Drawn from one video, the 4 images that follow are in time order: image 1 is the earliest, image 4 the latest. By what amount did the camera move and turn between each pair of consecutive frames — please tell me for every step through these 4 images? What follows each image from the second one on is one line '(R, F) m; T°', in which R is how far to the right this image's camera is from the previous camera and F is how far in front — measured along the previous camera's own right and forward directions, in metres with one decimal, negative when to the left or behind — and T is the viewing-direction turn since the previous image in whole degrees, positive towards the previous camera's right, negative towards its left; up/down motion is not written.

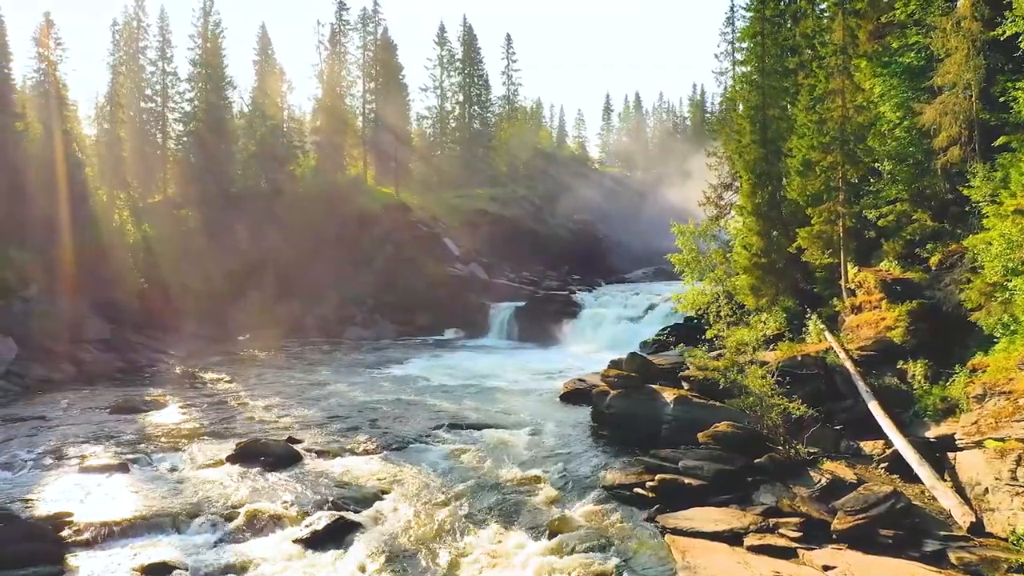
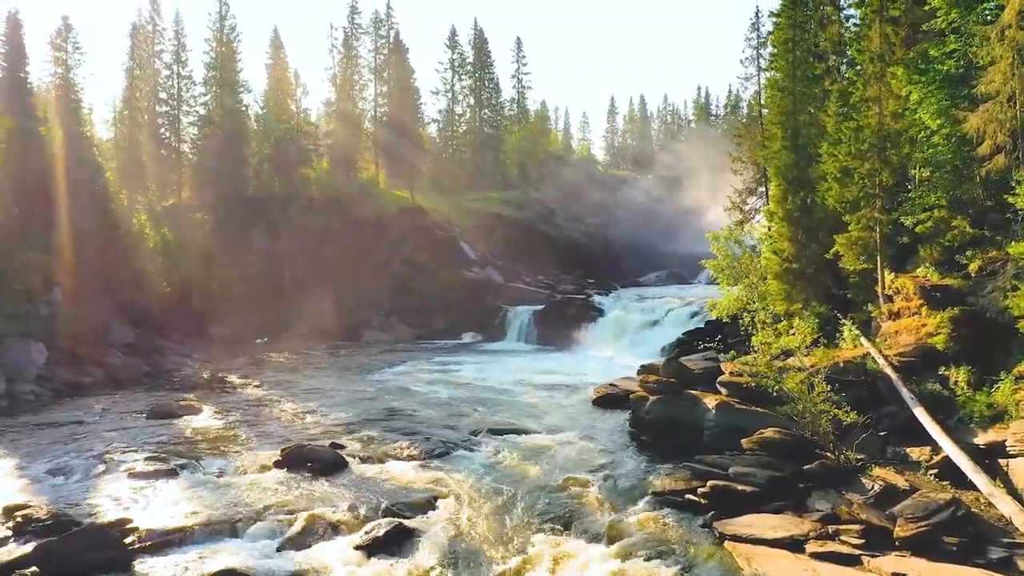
(-1.3, -0.1) m; 0°
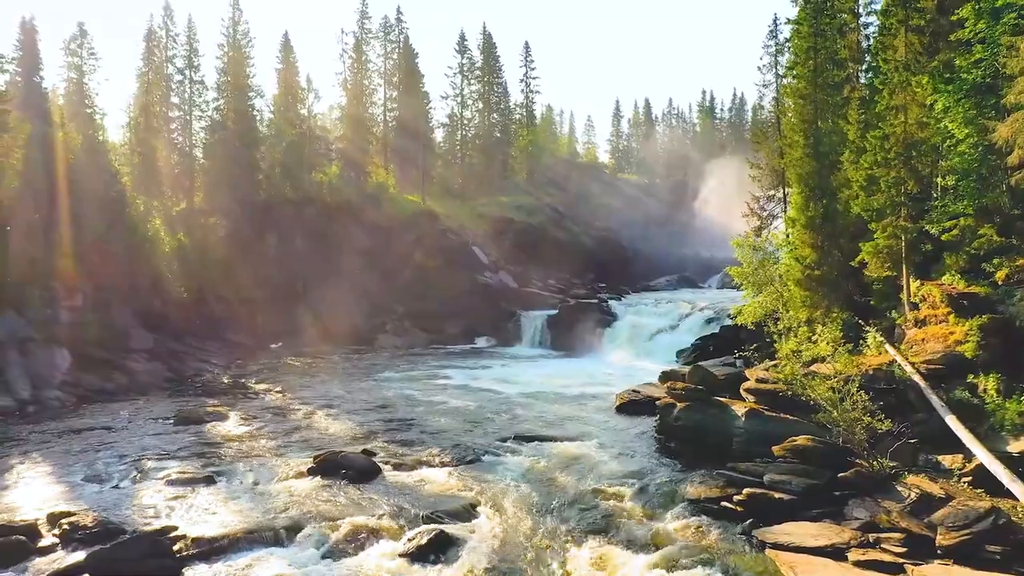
(-0.9, -0.2) m; 0°
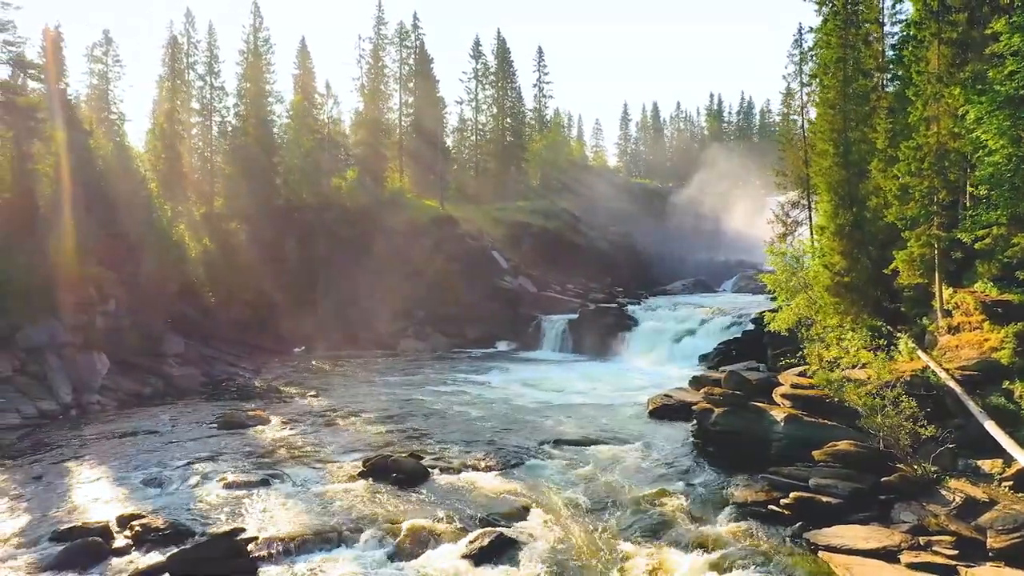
(-1.3, -0.5) m; 0°
